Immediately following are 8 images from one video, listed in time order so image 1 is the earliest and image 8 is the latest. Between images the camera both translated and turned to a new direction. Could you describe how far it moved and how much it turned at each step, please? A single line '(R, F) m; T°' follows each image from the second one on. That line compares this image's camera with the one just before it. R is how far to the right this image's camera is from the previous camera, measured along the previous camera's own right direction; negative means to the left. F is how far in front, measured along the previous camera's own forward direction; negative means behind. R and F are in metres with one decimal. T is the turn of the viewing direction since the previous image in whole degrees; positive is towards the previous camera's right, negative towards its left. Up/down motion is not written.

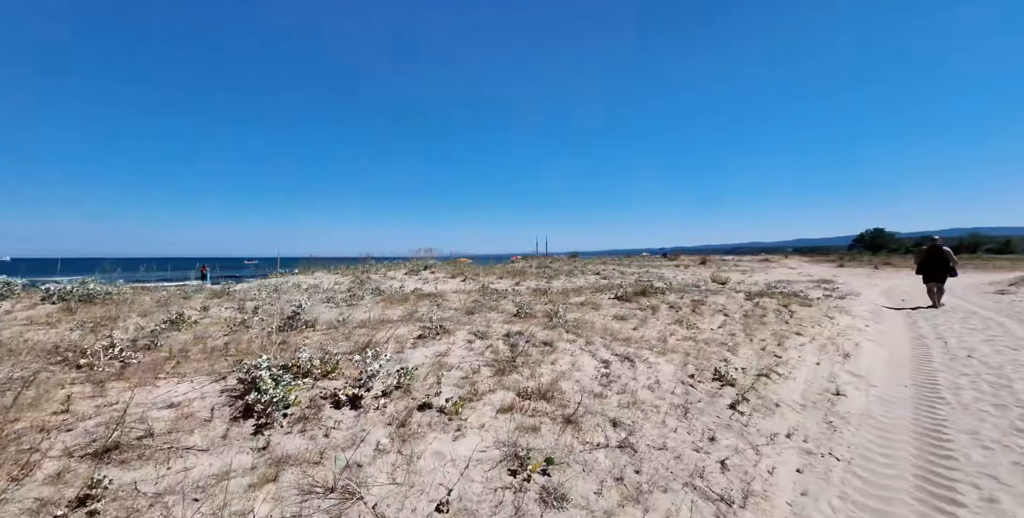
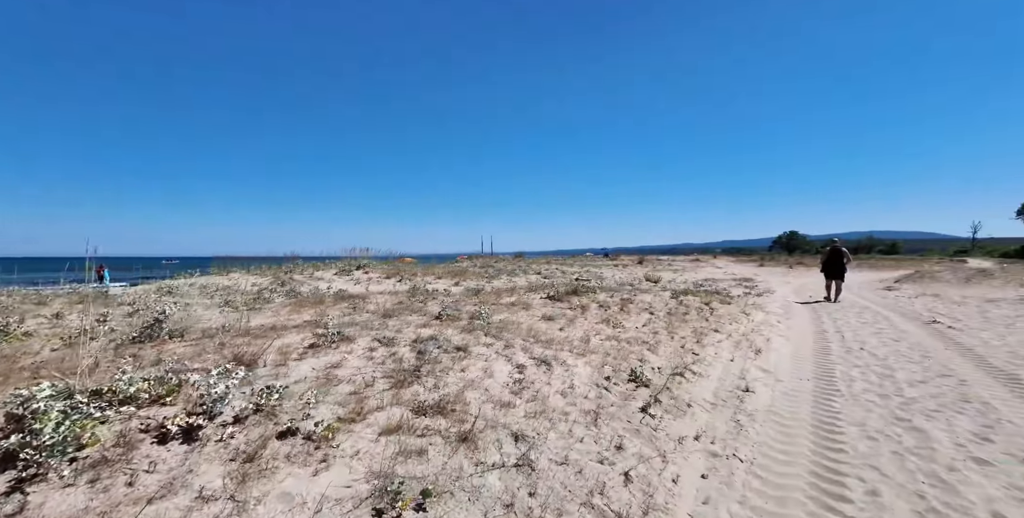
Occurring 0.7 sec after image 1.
(+0.3, +0.3) m; +7°
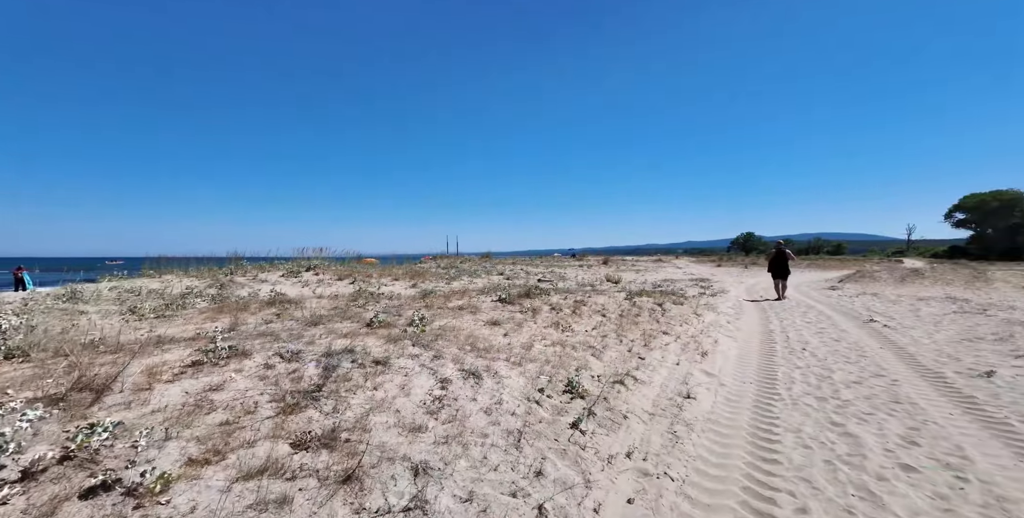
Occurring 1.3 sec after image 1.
(+0.4, +0.3) m; +4°
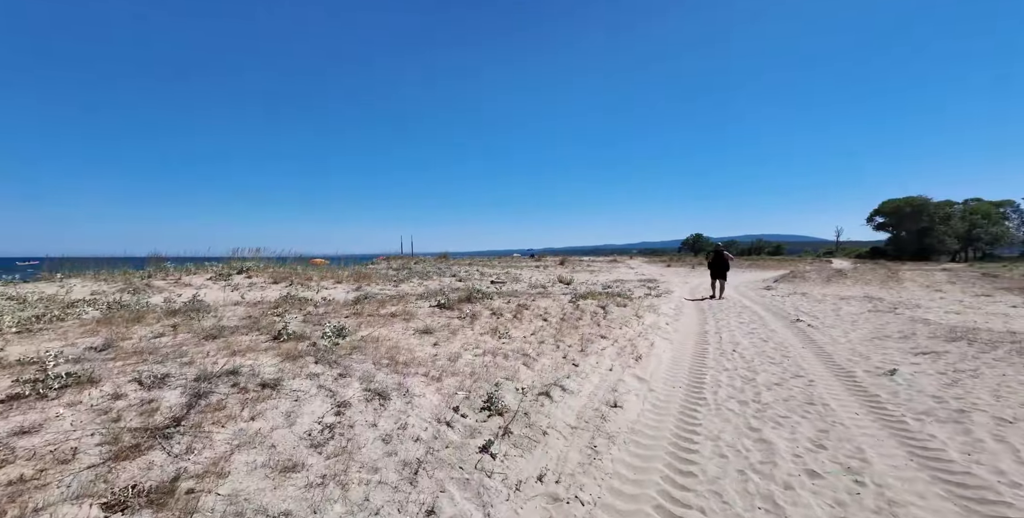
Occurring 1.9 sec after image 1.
(+0.4, +0.2) m; +6°
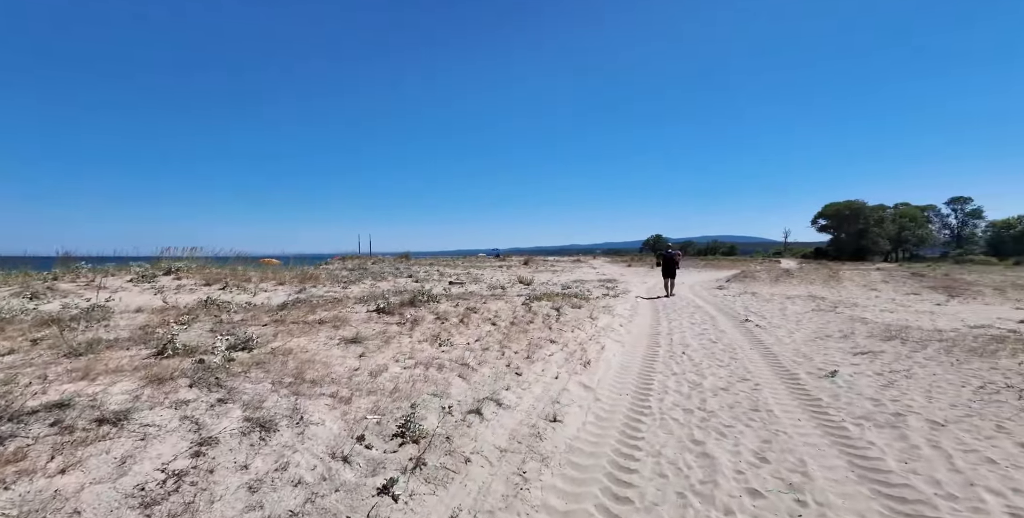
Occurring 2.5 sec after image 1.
(+0.4, +0.5) m; +5°
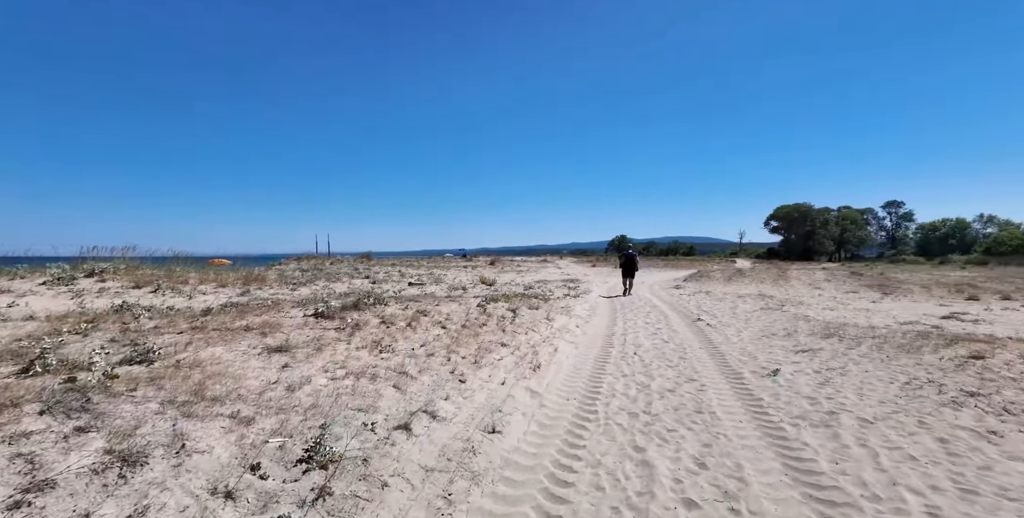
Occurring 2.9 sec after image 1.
(+0.3, +0.3) m; +4°
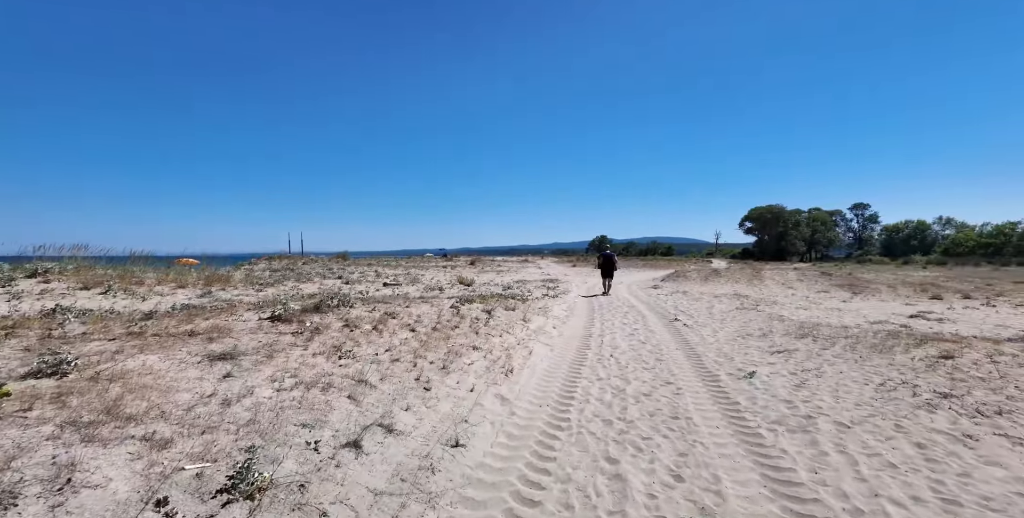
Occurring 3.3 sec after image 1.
(+0.2, +0.4) m; +3°
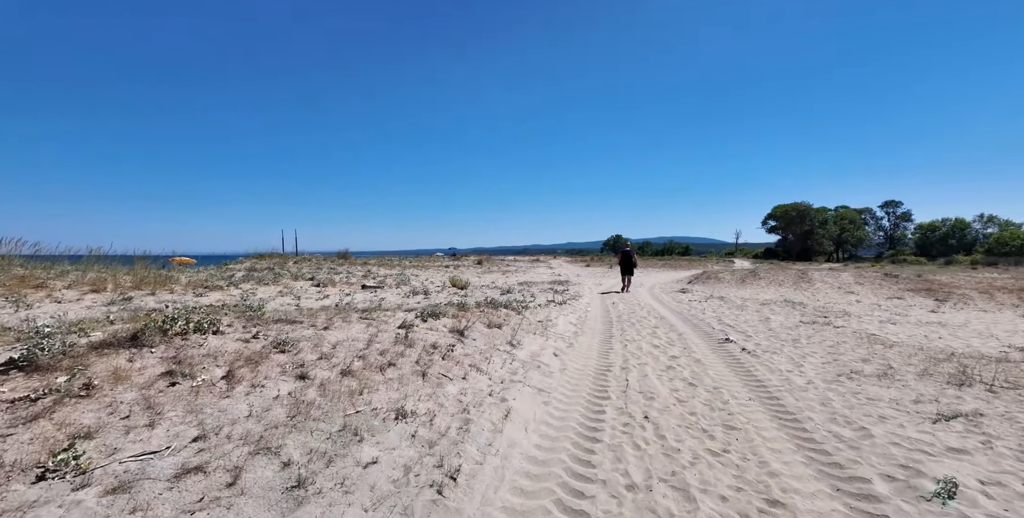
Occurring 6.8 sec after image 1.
(+0.6, +4.1) m; -2°
